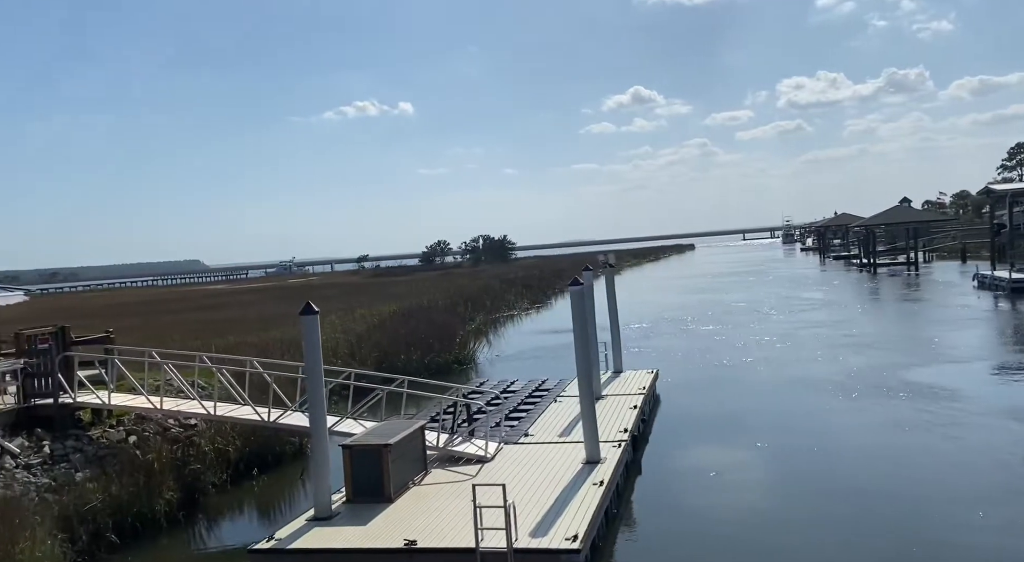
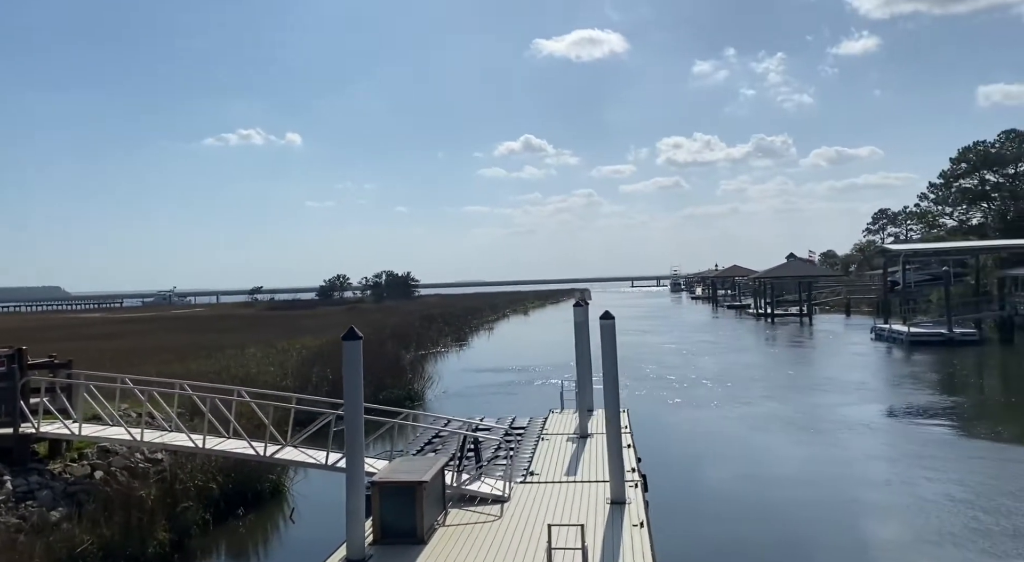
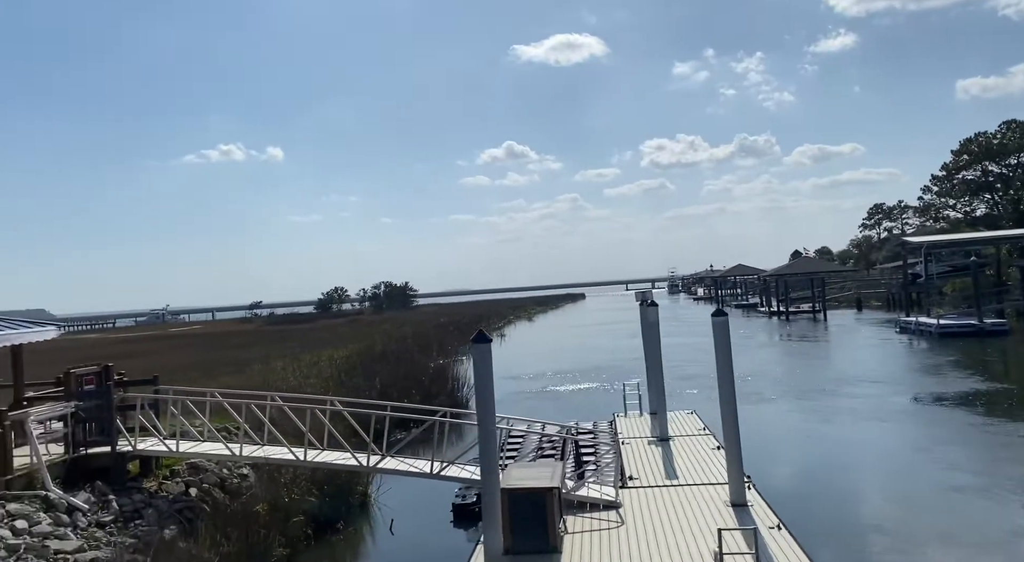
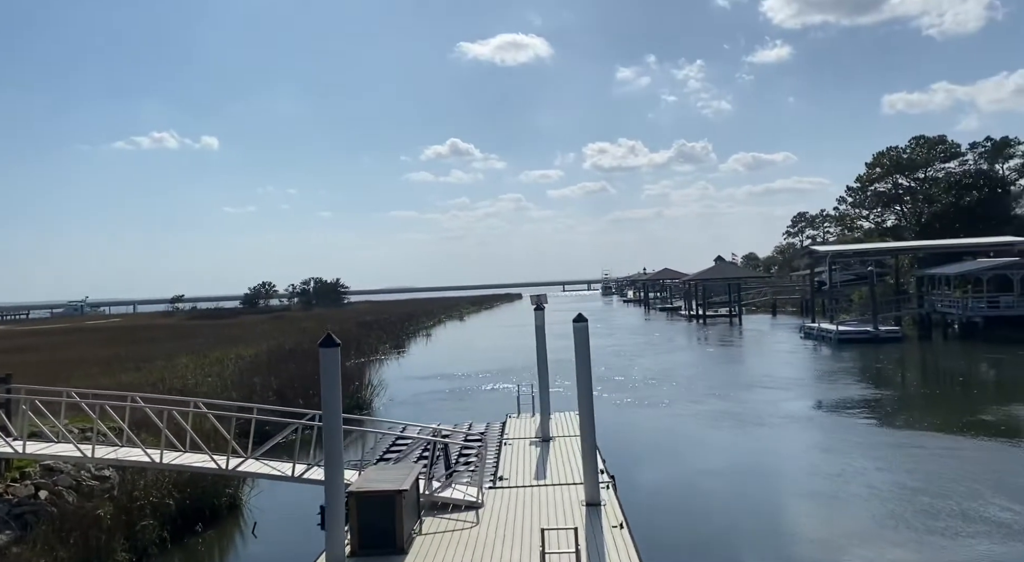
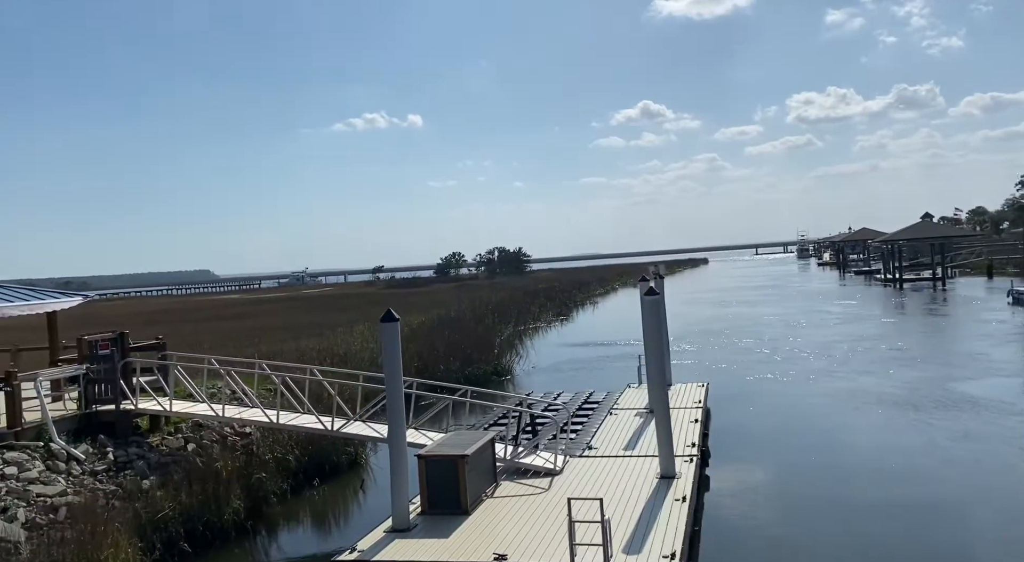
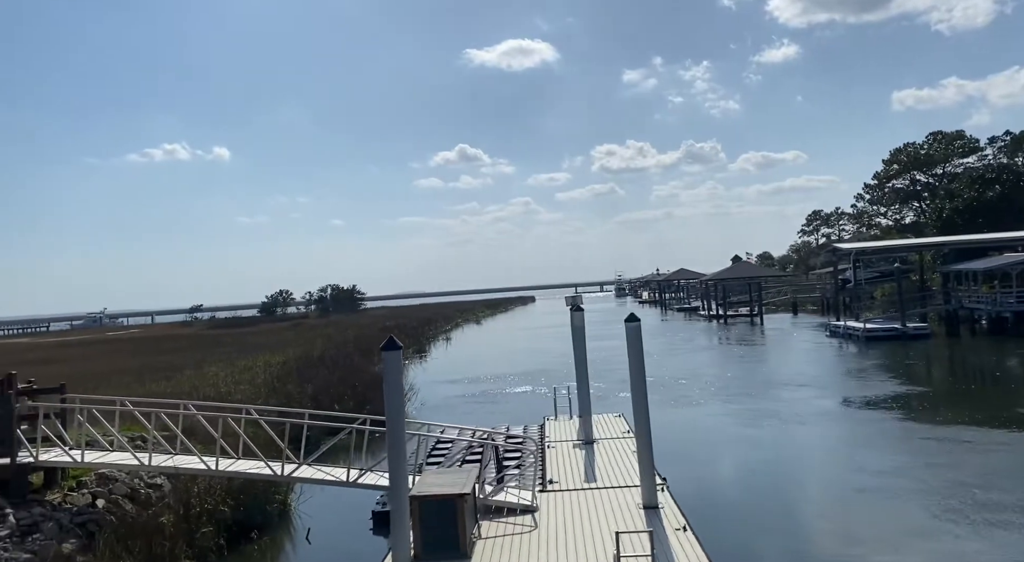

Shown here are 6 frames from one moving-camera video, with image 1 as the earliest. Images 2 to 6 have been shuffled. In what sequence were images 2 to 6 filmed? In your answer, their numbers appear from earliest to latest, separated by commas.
5, 2, 4, 6, 3
